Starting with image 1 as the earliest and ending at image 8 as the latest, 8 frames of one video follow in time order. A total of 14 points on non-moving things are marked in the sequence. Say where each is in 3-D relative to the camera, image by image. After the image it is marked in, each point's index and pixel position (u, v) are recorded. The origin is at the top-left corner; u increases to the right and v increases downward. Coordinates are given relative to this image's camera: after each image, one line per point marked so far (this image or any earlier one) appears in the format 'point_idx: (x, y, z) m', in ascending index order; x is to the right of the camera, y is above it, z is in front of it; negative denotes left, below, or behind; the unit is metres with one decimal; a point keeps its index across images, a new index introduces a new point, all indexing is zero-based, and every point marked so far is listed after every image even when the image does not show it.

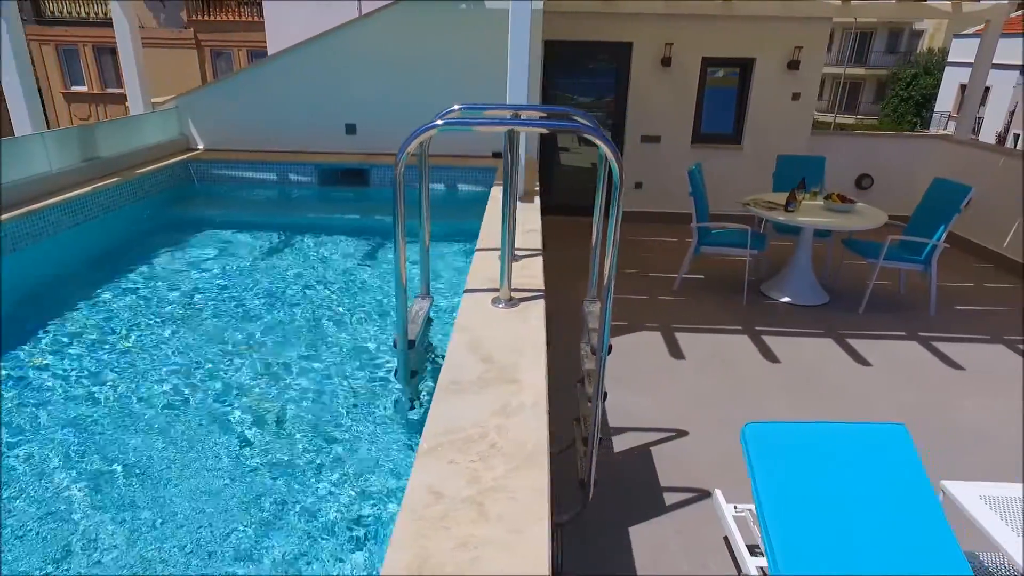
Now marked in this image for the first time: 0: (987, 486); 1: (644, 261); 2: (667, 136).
0: (+1.4, -0.6, +2.2) m
1: (+1.0, +0.2, +5.7) m
2: (+1.4, +1.4, +6.7) m
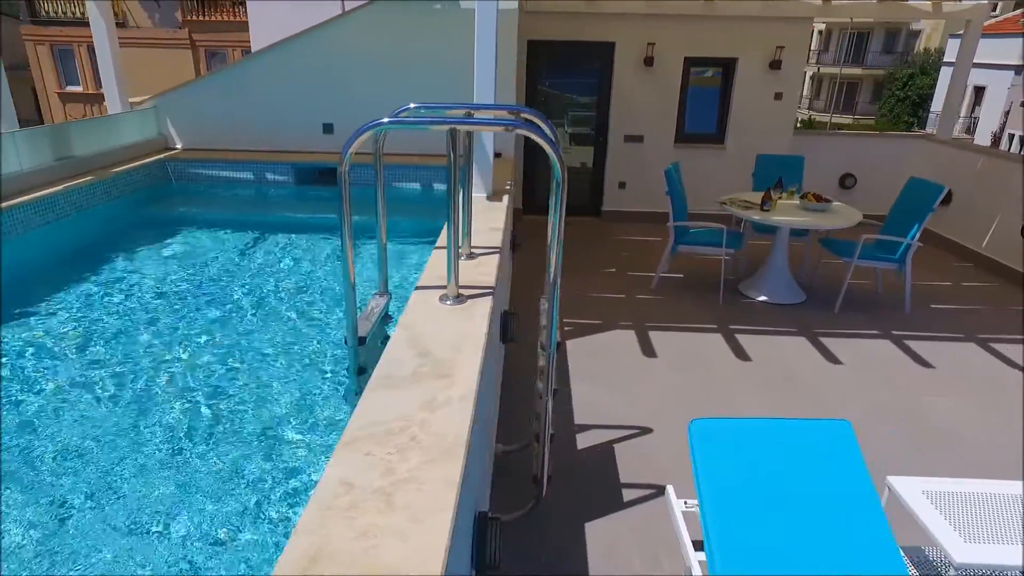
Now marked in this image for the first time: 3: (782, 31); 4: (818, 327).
0: (+1.2, -0.6, +2.2) m
1: (+0.9, +0.2, +5.8) m
2: (+1.2, +1.4, +6.7) m
3: (+2.3, +2.2, +6.3) m
4: (+1.9, -0.2, +4.5) m
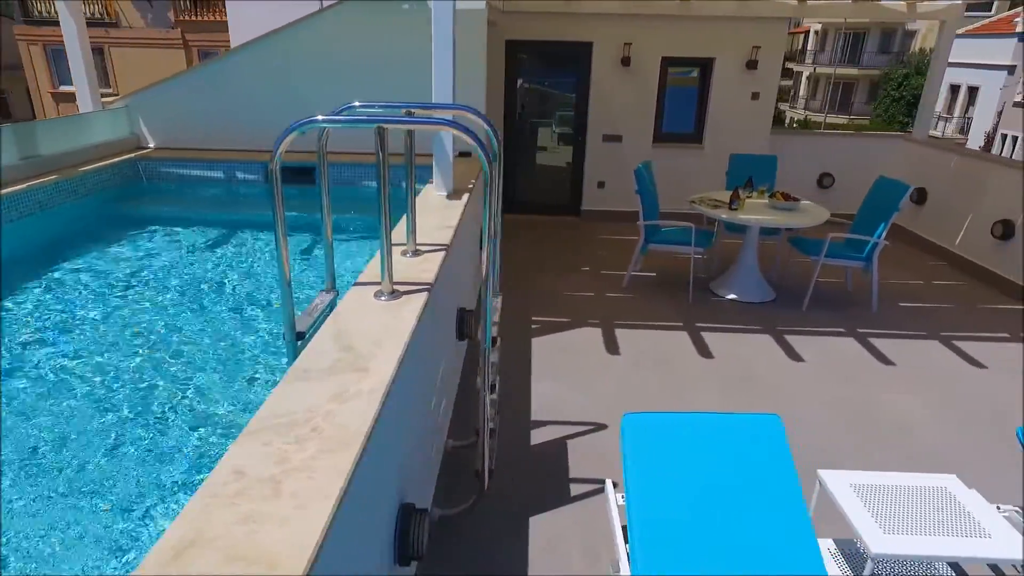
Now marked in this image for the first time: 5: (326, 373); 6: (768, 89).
0: (+1.0, -0.6, +2.2) m
1: (+0.7, +0.2, +5.8) m
2: (+1.1, +1.4, +6.7) m
3: (+2.1, +2.2, +6.3) m
4: (+1.7, -0.2, +4.5) m
5: (-0.4, -0.2, +1.7) m
6: (+2.3, +1.8, +6.5) m
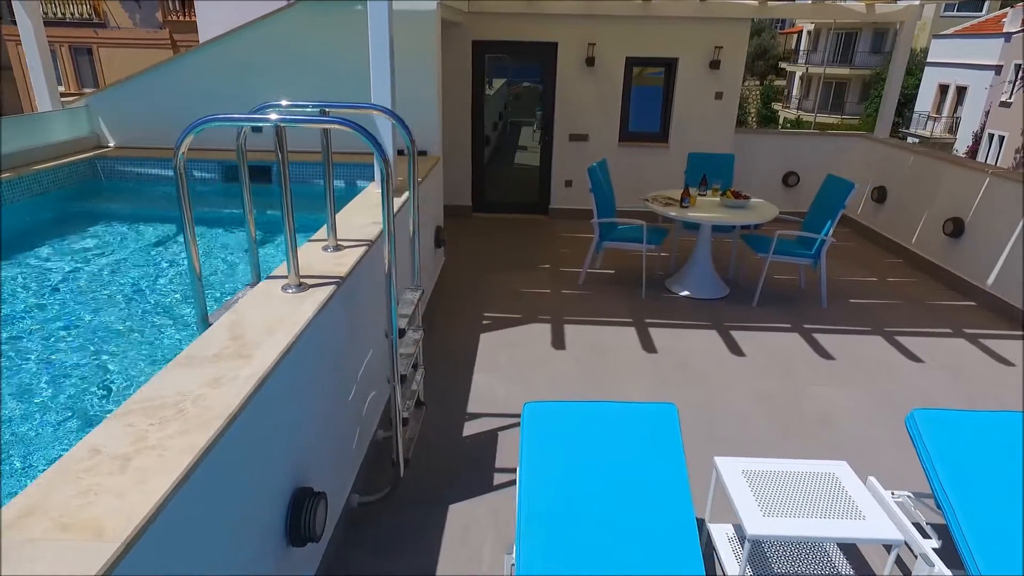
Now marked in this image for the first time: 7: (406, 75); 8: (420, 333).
0: (+0.7, -0.5, +2.3) m
1: (+0.4, +0.3, +5.9) m
2: (+0.8, +1.4, +6.8) m
3: (+1.8, +2.2, +6.4) m
4: (+1.4, -0.2, +4.6) m
5: (-0.7, -0.2, +1.7) m
6: (+2.0, +1.8, +6.6) m
7: (-0.7, +1.3, +4.5) m
8: (-0.4, -0.2, +2.8) m
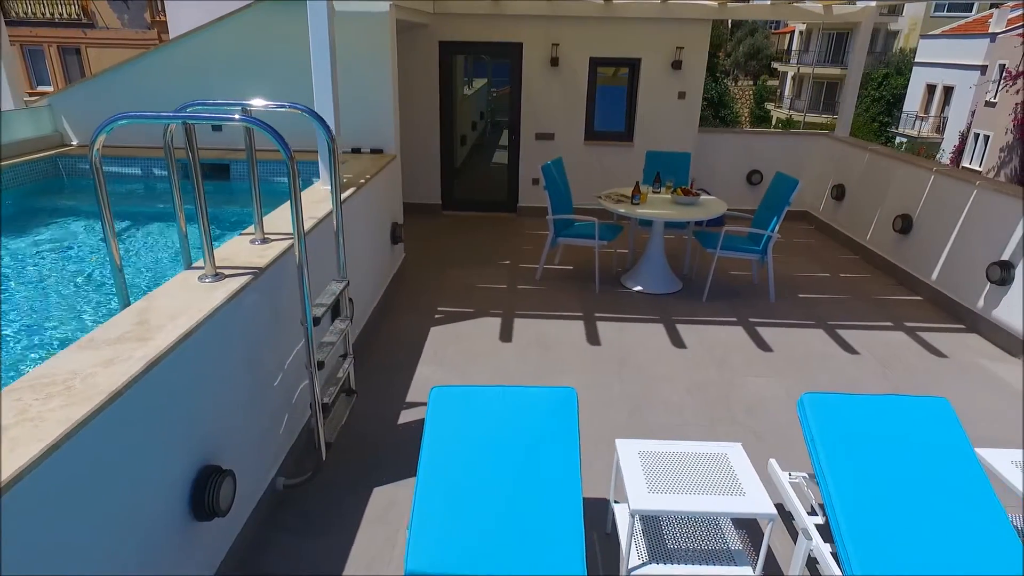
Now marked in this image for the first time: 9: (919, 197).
0: (+0.4, -0.5, +2.4) m
1: (+0.1, +0.3, +6.0) m
2: (+0.4, +1.4, +6.9) m
3: (+1.5, +2.3, +6.5) m
4: (+1.1, -0.2, +4.7) m
5: (-1.0, -0.1, +1.9) m
6: (+1.6, +1.8, +6.7) m
7: (-1.0, +1.3, +4.6) m
8: (-0.7, -0.1, +3.0) m
9: (+2.9, +0.7, +5.3) m
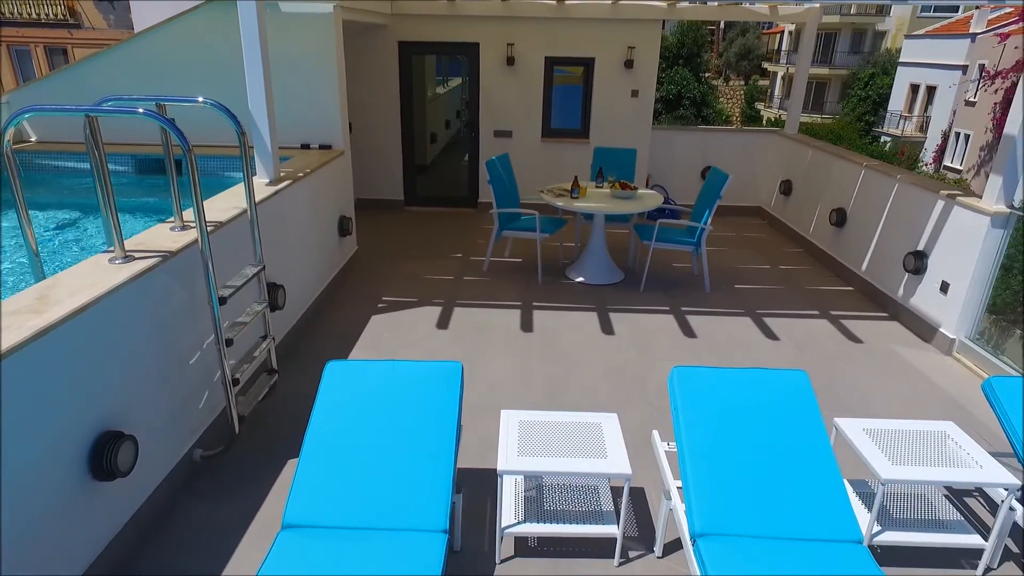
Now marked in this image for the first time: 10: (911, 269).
0: (+0.1, -0.4, +2.6) m
1: (-0.3, +0.4, +6.2) m
2: (+0.1, +1.5, +7.1) m
3: (+1.1, +2.3, +6.7) m
4: (+0.7, -0.1, +4.9) m
5: (-1.4, -0.1, +2.0) m
6: (+1.3, +1.9, +6.9) m
7: (-1.4, +1.4, +4.8) m
8: (-1.0, -0.1, +3.1) m
9: (+2.5, +0.7, +5.5) m
10: (+2.4, +0.1, +4.5) m
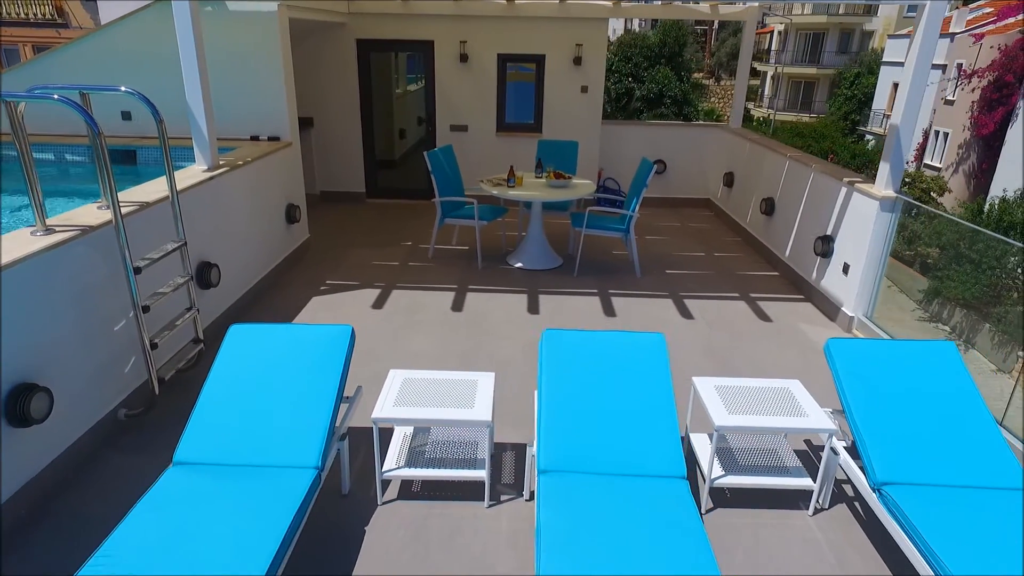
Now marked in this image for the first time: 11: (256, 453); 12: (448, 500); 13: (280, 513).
0: (-0.4, -0.3, +2.9) m
1: (-0.8, +0.5, +6.4) m
2: (-0.4, +1.6, +7.4) m
3: (+0.6, +2.4, +7.0) m
4: (+0.2, 0.0, +5.2) m
5: (-1.8, 0.0, +2.3) m
6: (+0.8, +2.0, +7.2) m
7: (-1.8, +1.5, +5.1) m
8: (-1.5, 0.0, +3.4) m
9: (+2.1, +0.8, +5.8) m
10: (+2.0, +0.2, +4.7) m
11: (-0.8, -0.5, +2.4) m
12: (-0.2, -0.8, +2.8) m
13: (-0.7, -0.7, +2.1) m
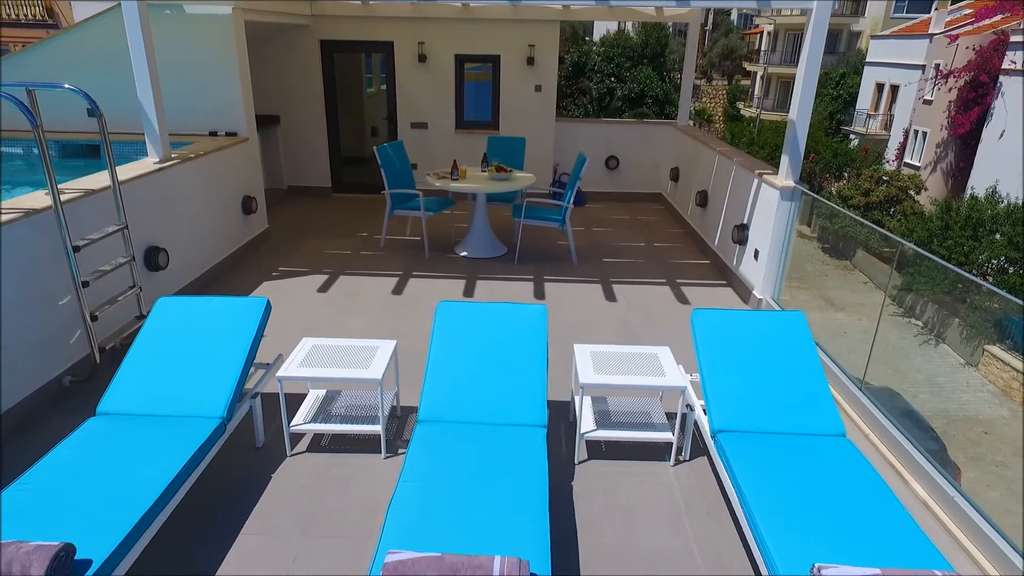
0: (-0.8, -0.2, +3.2) m
1: (-1.2, +0.6, +6.8) m
2: (-0.8, +1.7, +7.7) m
3: (+0.2, +2.5, +7.3) m
4: (-0.2, +0.1, +5.5) m
5: (-2.3, +0.1, +2.6) m
6: (+0.4, +2.1, +7.5) m
7: (-2.2, +1.6, +5.4) m
8: (-1.9, +0.1, +3.7) m
9: (+1.7, +0.9, +6.1) m
10: (+1.5, +0.3, +5.1) m
11: (-1.3, -0.4, +2.8) m
12: (-0.7, -0.7, +3.1) m
13: (-1.1, -0.6, +2.5) m
